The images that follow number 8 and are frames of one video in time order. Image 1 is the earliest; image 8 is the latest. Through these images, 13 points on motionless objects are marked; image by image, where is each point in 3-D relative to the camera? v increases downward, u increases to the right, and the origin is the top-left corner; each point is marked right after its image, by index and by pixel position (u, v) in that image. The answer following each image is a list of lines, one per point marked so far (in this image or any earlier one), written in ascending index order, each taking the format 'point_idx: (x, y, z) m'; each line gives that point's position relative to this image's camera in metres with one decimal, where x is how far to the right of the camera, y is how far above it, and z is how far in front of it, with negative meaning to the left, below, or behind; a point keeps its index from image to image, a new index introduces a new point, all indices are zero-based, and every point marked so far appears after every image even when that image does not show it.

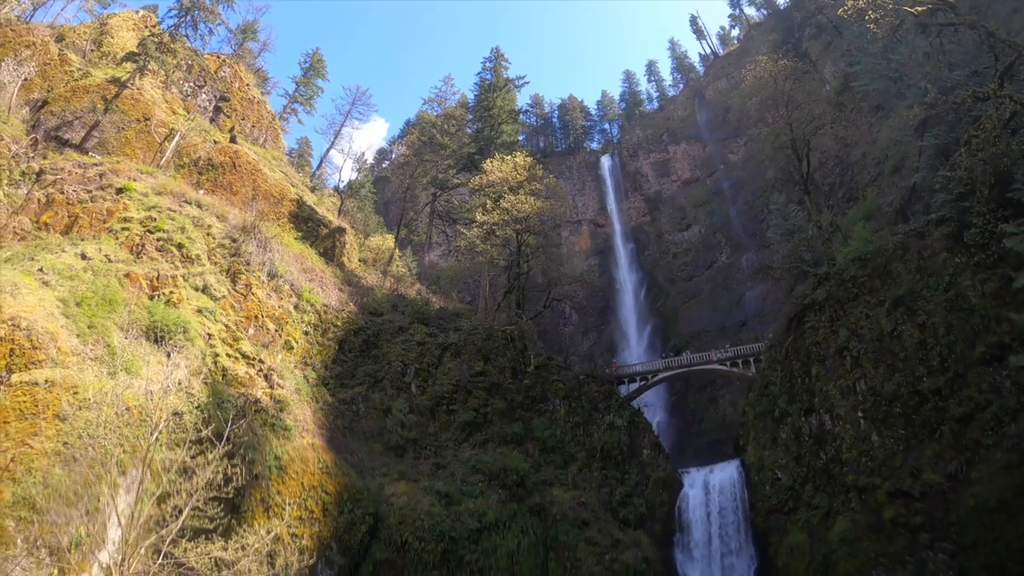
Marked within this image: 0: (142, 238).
0: (-5.7, +0.7, +18.0) m
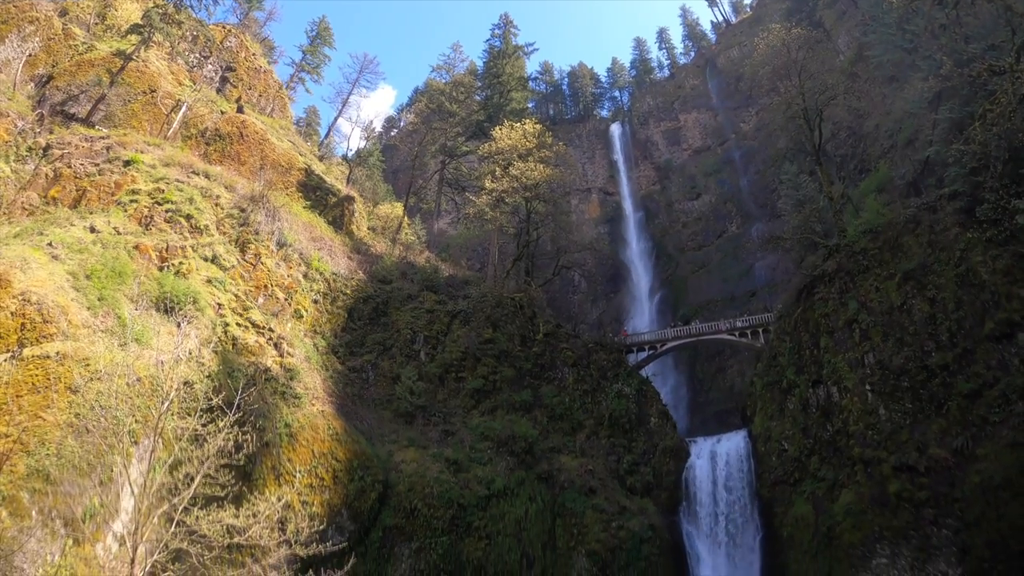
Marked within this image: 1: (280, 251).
0: (-5.6, +1.2, +18.0) m
1: (-4.0, +0.5, +20.0) m
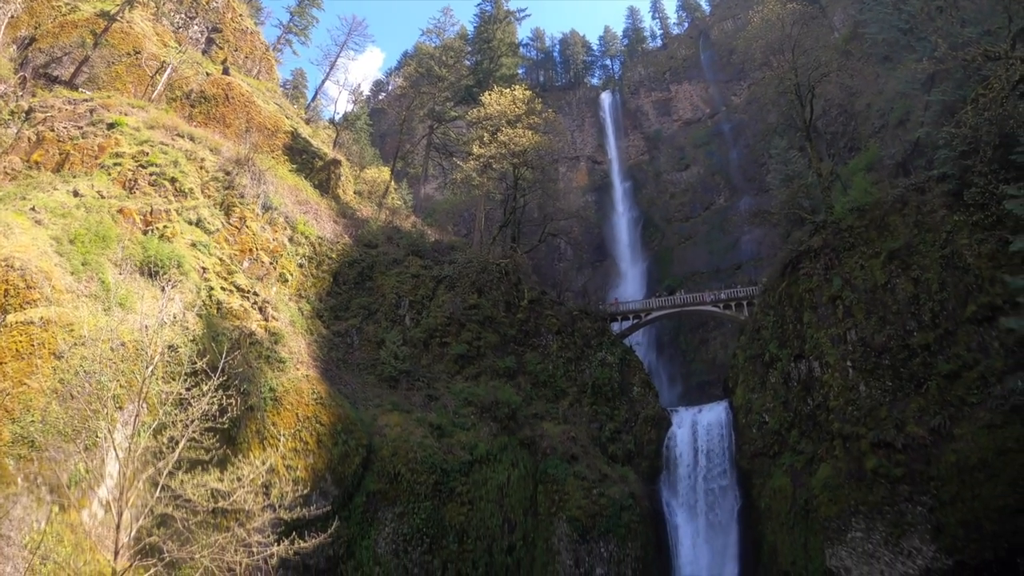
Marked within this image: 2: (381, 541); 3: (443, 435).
0: (-5.8, +1.8, +17.8) m
1: (-4.2, +1.2, +19.9) m
2: (-2.0, -3.5, +16.7) m
3: (-1.1, -2.4, +18.8) m
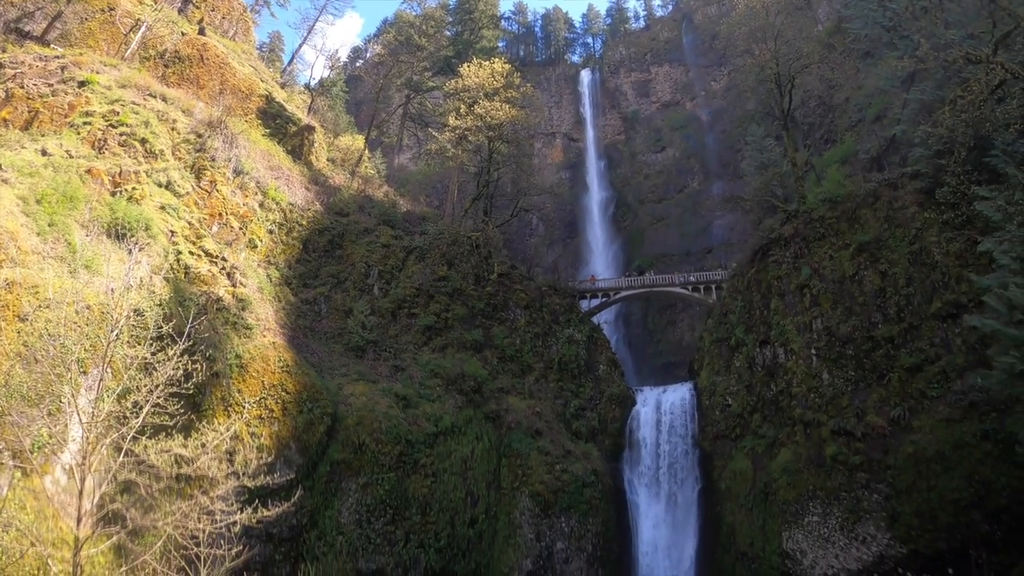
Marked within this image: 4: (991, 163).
0: (-6.1, +2.3, +17.3) m
1: (-4.7, +1.8, +19.5) m
2: (-2.4, -3.1, +16.7) m
3: (-1.7, -1.9, +18.8) m
4: (+6.7, +1.7, +16.1) m
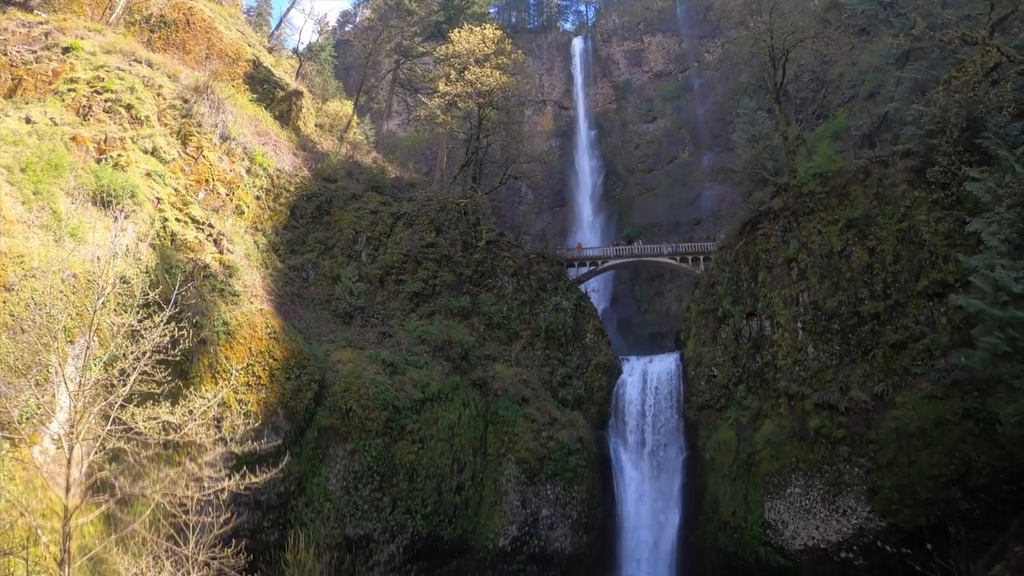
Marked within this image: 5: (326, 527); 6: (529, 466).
0: (-6.2, +2.8, +17.0) m
1: (-4.9, +2.4, +19.3) m
2: (-2.6, -2.7, +16.8) m
3: (-1.9, -1.4, +18.9) m
4: (+6.6, +2.0, +16.2) m
5: (-2.6, -3.3, +16.1) m
6: (+0.3, -2.9, +19.2) m
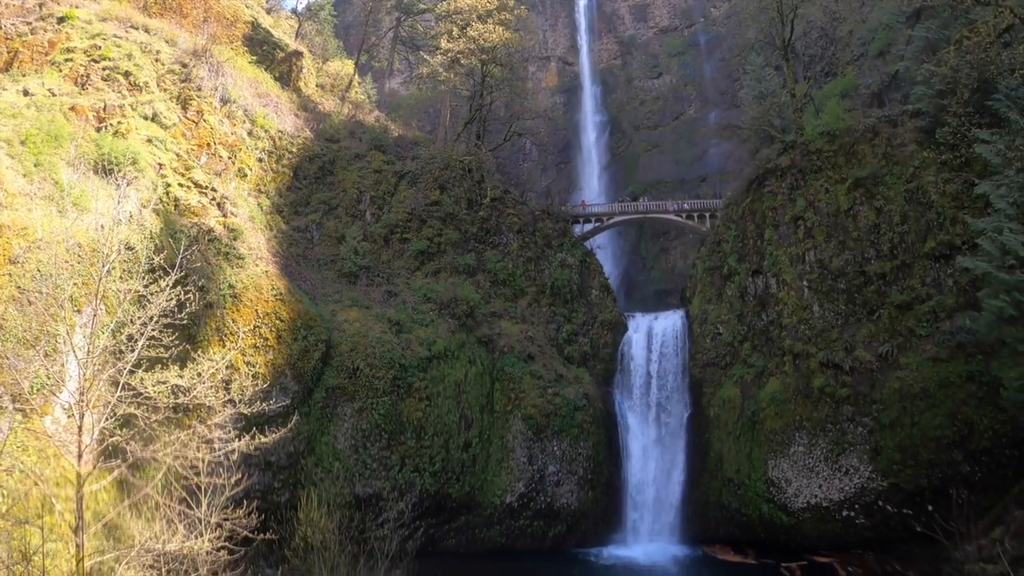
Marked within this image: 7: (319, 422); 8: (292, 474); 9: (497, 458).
0: (-6.2, +3.2, +16.8) m
1: (-4.8, +3.1, +19.1) m
2: (-2.5, -2.2, +17.0) m
3: (-1.8, -0.8, +18.9) m
4: (+6.6, +2.5, +15.9) m
5: (-2.5, -2.8, +16.4) m
6: (+0.4, -2.2, +19.4) m
7: (-2.8, -2.1, +17.0) m
8: (-3.1, -2.6, +16.3) m
9: (-0.2, -2.8, +18.9) m
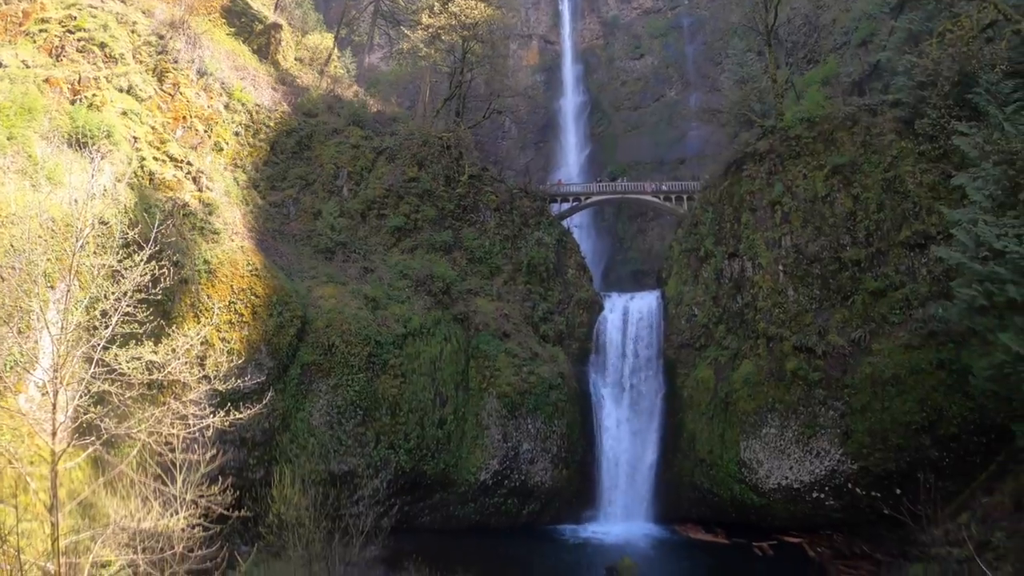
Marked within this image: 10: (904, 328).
0: (-6.4, +3.6, +16.4) m
1: (-5.1, +3.5, +18.7) m
2: (-2.9, -1.9, +17.0) m
3: (-2.2, -0.4, +18.9) m
4: (+6.4, +2.6, +16.1) m
5: (-2.8, -2.6, +16.4) m
6: (0.0, -1.9, +19.5) m
7: (-3.2, -1.8, +16.9) m
8: (-3.4, -2.3, +16.3) m
9: (-0.7, -2.4, +19.0) m
10: (+5.6, -0.7, +16.4) m
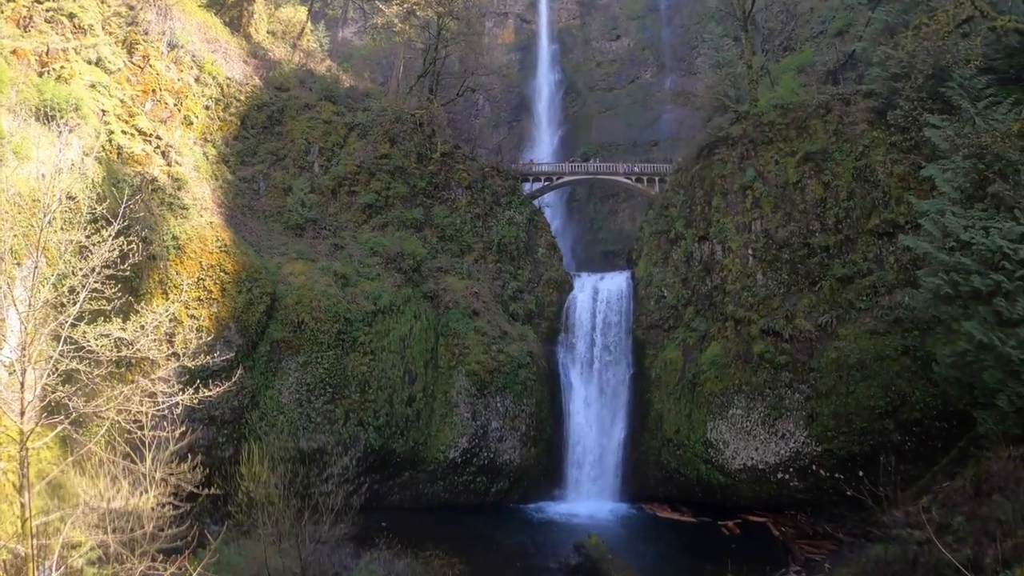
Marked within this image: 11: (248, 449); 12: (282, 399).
0: (-6.7, +3.9, +15.9) m
1: (-5.5, +3.9, +18.3) m
2: (-3.2, -1.6, +16.9) m
3: (-2.7, 0.0, +18.8) m
4: (+6.1, +2.7, +16.3) m
5: (-3.2, -2.3, +16.4) m
6: (-0.5, -1.5, +19.5) m
7: (-3.5, -1.5, +16.8) m
8: (-3.8, -2.1, +16.2) m
9: (-1.2, -2.1, +19.1) m
10: (+5.2, -0.5, +16.7) m
11: (-3.6, -2.2, +15.8) m
12: (-3.3, -1.7, +16.8) m
